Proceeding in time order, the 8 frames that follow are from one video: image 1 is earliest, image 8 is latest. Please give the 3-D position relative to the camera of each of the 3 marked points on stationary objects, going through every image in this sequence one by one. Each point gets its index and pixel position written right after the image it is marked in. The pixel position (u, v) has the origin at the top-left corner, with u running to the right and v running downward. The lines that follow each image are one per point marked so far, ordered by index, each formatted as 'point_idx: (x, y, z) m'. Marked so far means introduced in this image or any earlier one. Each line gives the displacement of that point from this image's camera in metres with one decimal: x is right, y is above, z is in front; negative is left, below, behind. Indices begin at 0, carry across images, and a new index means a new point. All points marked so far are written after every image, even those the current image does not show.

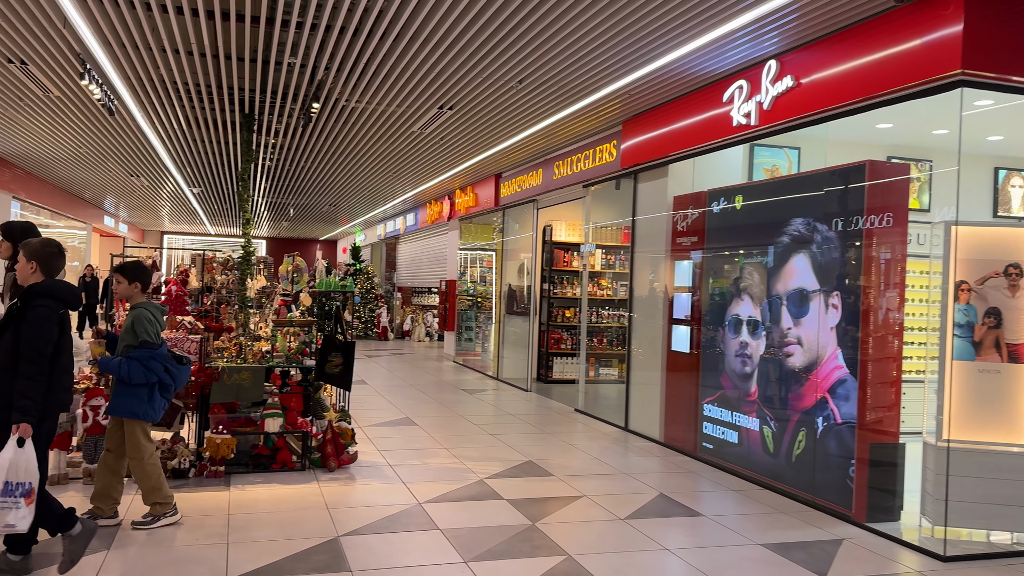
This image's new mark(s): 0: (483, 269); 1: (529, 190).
0: (-0.4, +0.3, +10.8) m
1: (+0.2, +1.1, +8.6) m
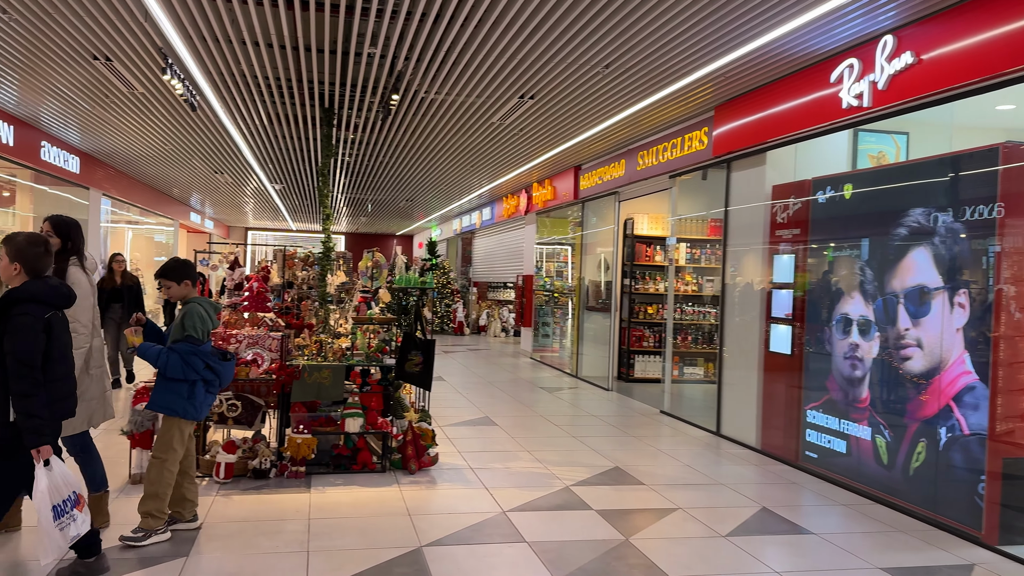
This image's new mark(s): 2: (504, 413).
0: (+0.6, +0.3, +10.6) m
1: (+1.0, +1.1, +8.3) m
2: (-0.1, -1.0, +6.7) m
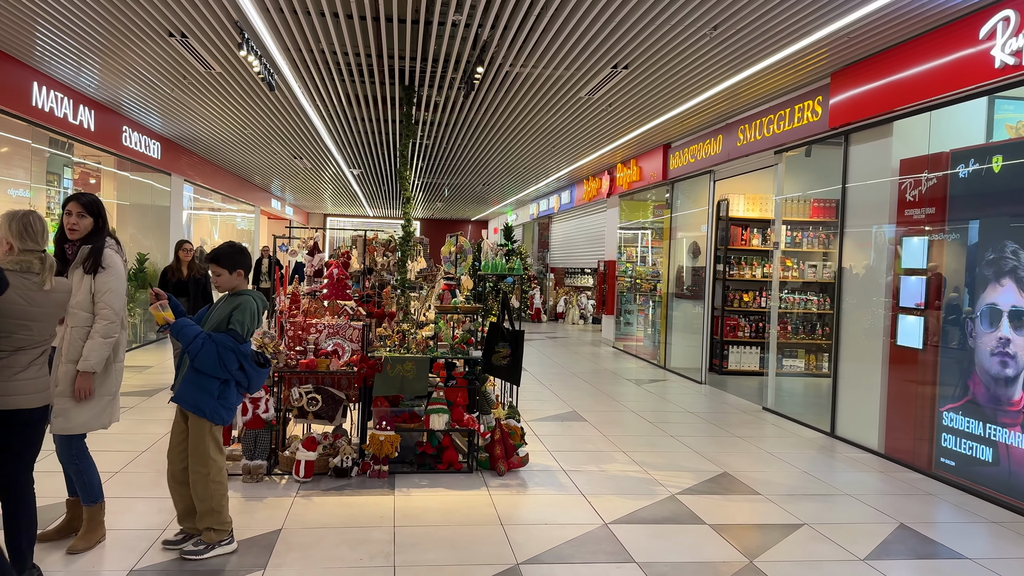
0: (+1.6, +0.5, +10.1) m
1: (+1.8, +1.2, +7.7) m
2: (+0.6, -0.9, +6.3) m
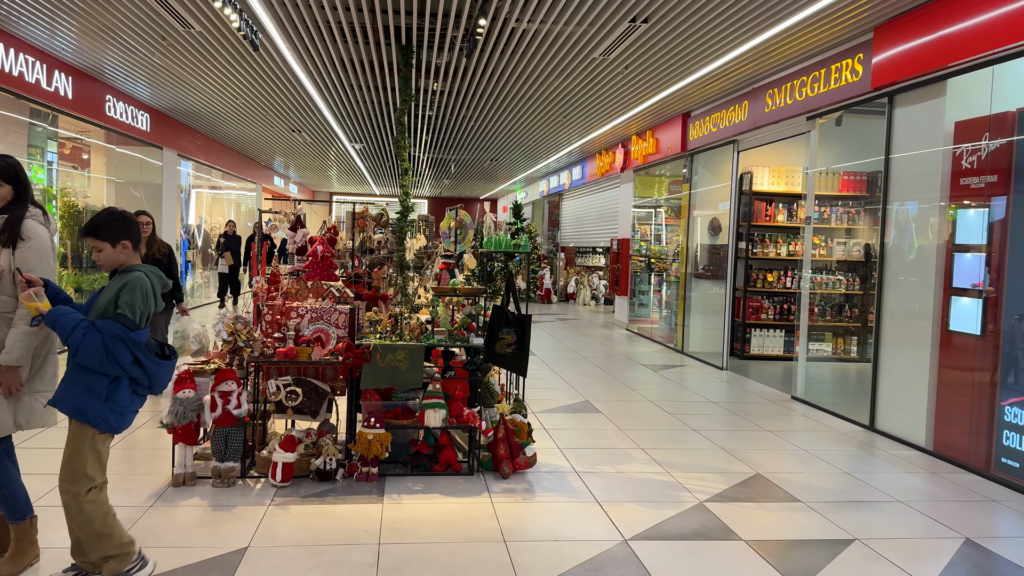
0: (+1.7, +0.7, +9.5) m
1: (+1.9, +1.4, +7.2) m
2: (+0.7, -0.8, +5.8) m
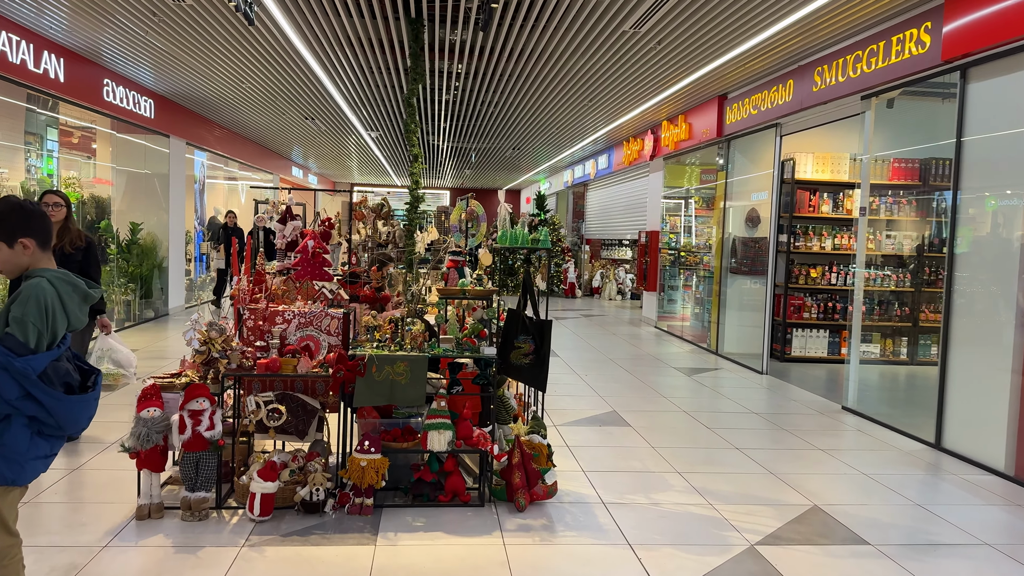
0: (+2.0, +0.8, +9.0) m
1: (+2.1, +1.4, +6.6) m
2: (+0.8, -0.8, +5.3) m
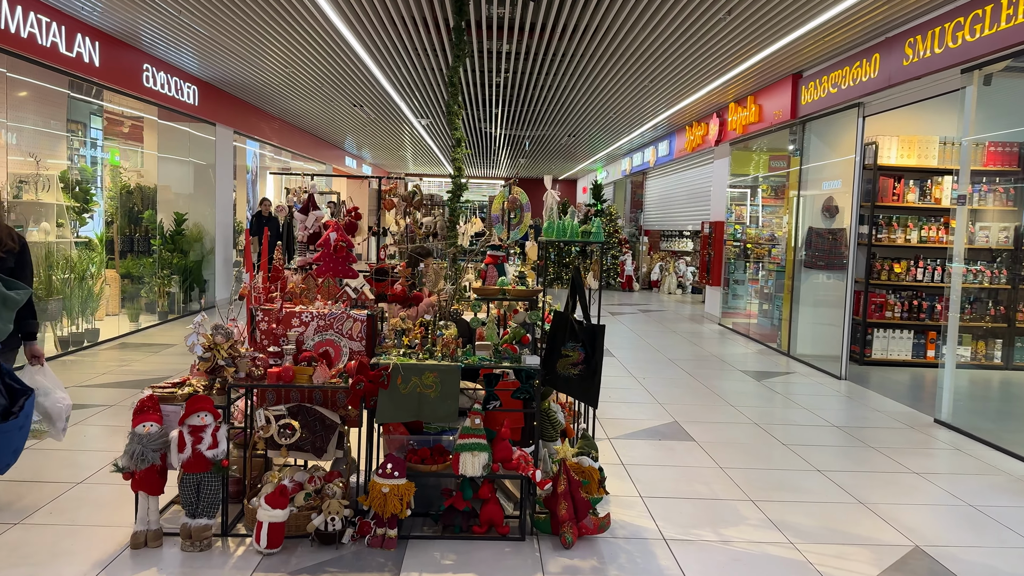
0: (+2.5, +0.8, +8.4) m
1: (+2.5, +1.5, +6.0) m
2: (+1.1, -0.7, +4.8) m
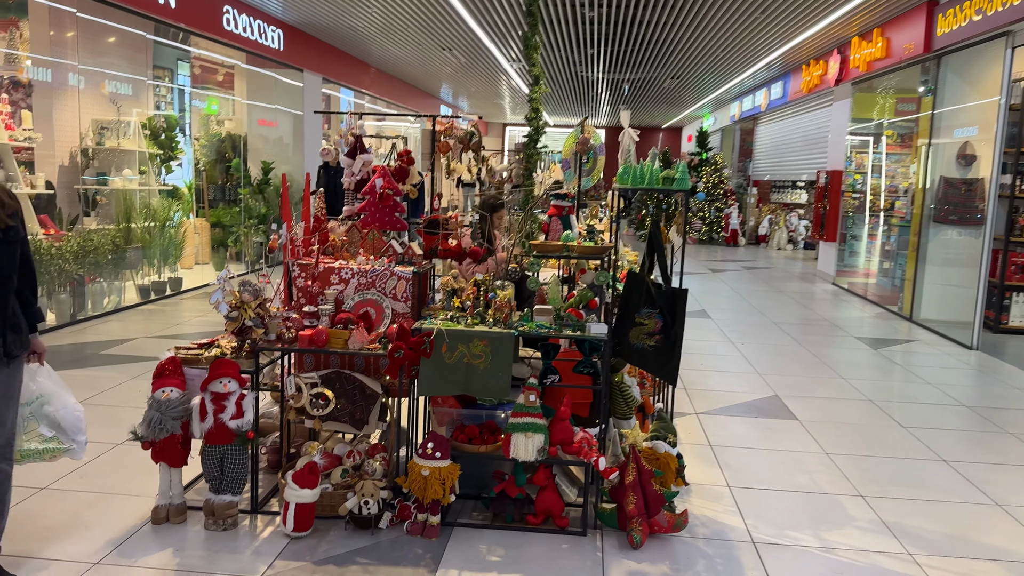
0: (+3.4, +1.3, +7.5) m
1: (+3.1, +1.7, +5.1) m
2: (+1.5, -0.5, +4.3) m
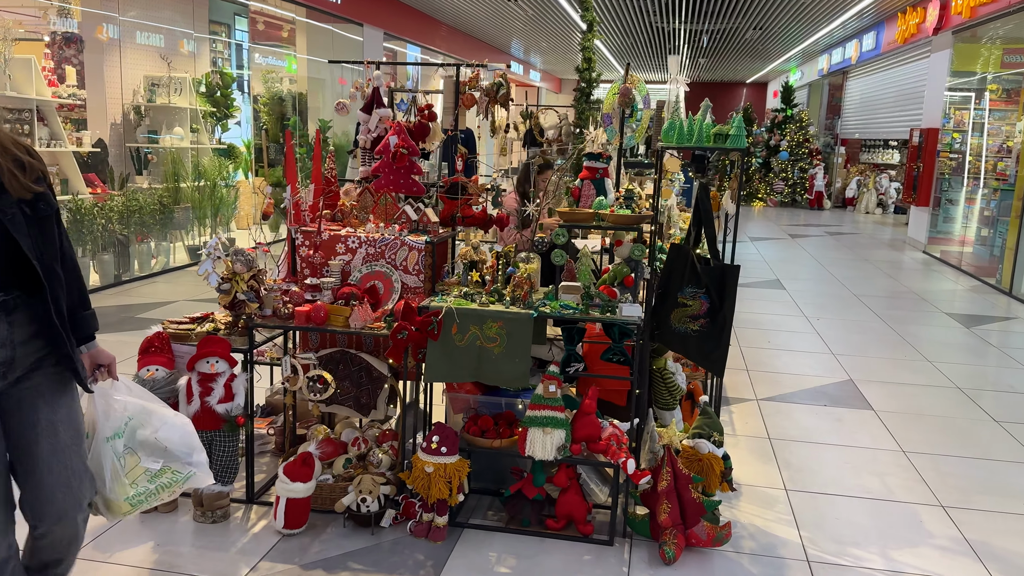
0: (+4.0, +1.5, +6.8) m
1: (+3.4, +1.9, +4.4) m
2: (+1.8, -0.4, +3.8) m
